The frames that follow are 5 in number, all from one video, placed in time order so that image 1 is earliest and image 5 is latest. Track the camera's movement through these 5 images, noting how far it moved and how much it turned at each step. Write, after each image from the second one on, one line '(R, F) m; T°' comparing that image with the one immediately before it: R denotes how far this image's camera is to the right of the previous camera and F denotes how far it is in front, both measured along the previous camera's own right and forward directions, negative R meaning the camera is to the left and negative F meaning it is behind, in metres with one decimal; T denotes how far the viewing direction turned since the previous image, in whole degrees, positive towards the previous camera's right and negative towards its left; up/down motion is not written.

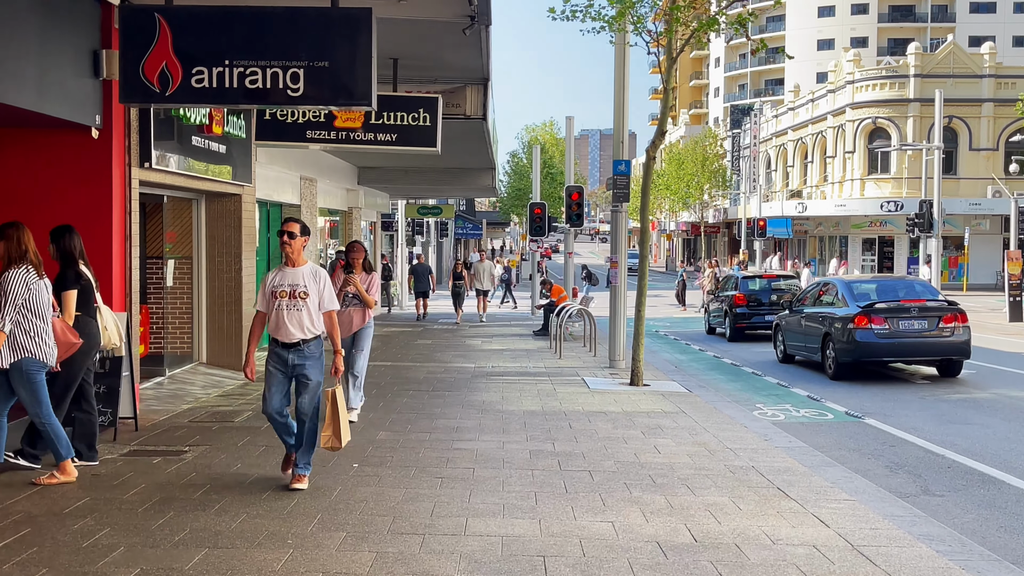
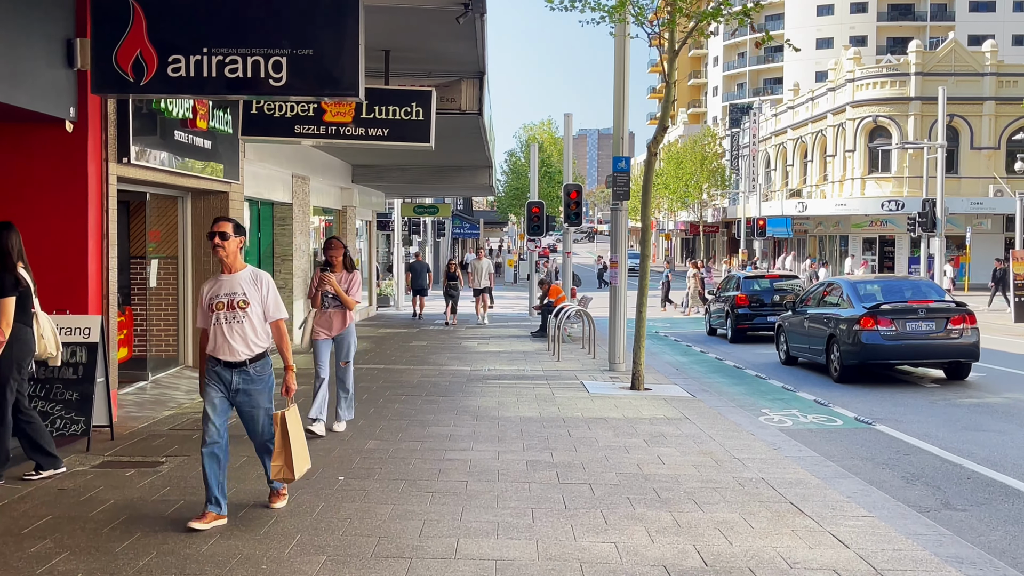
(0.0, +0.4) m; 0°
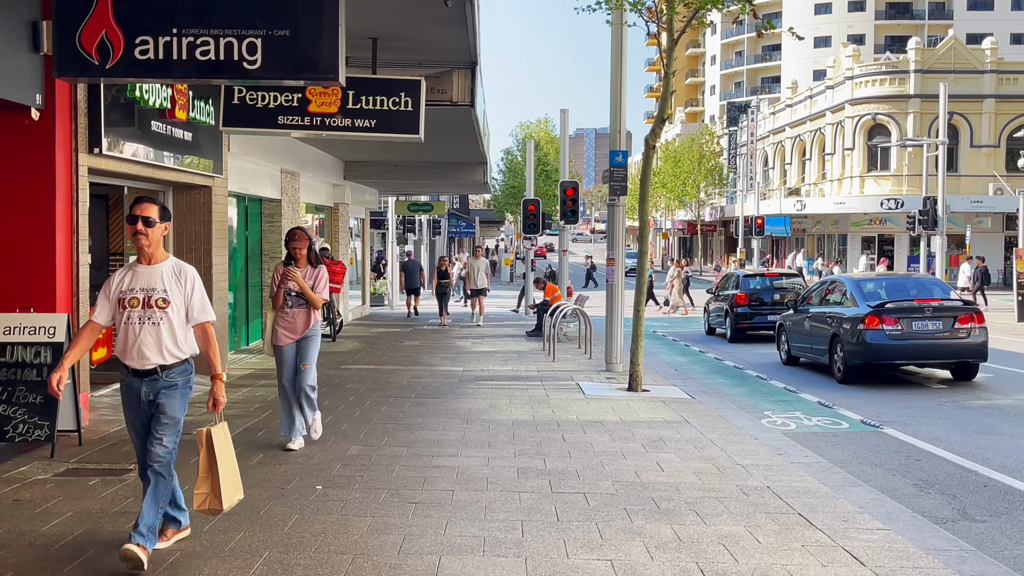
(0.0, +0.4) m; 0°
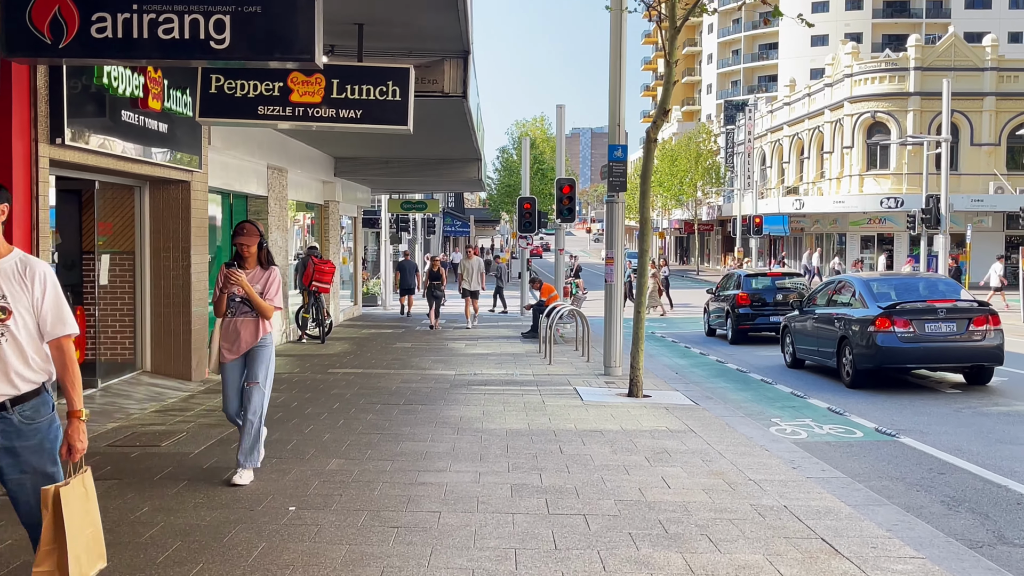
(0.0, +0.5) m; 0°
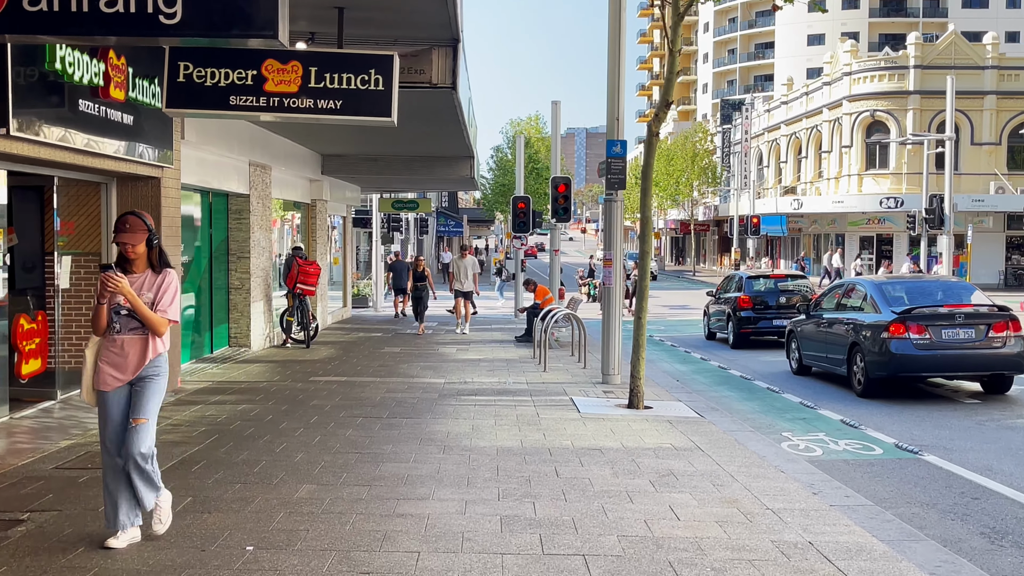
(0.0, +0.7) m; 0°
